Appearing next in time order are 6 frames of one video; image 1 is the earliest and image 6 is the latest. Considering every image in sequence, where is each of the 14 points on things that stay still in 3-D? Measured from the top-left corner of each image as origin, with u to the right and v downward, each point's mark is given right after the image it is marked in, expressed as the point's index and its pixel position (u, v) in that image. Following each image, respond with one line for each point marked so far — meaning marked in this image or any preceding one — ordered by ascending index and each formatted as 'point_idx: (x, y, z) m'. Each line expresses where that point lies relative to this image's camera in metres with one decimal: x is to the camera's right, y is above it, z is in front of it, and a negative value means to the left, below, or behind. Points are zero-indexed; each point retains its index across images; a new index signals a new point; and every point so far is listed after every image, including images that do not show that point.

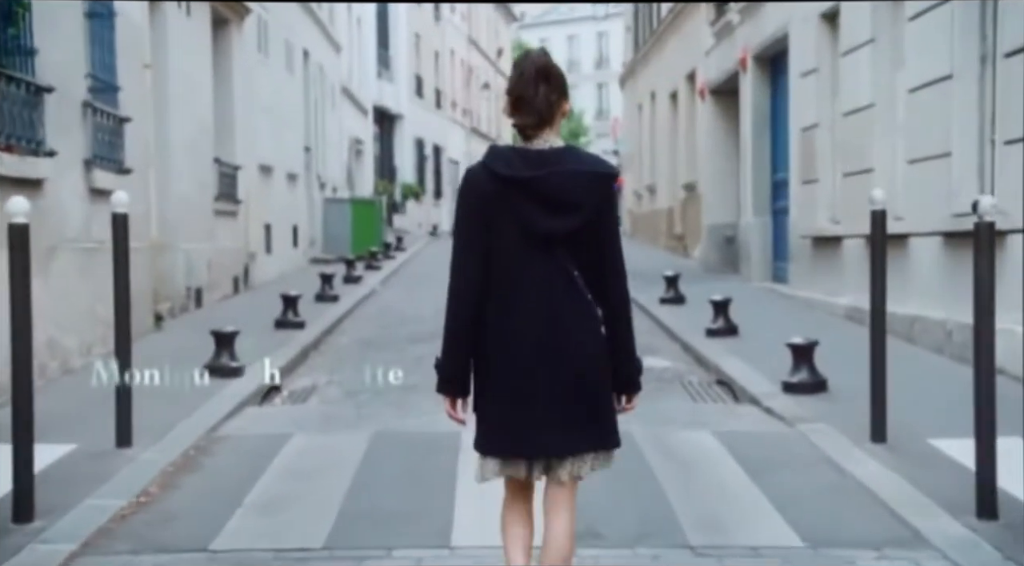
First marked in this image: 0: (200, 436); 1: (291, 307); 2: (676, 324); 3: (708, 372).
0: (-1.8, -0.9, +8.0) m
1: (-2.3, -0.2, +14.1) m
2: (+1.7, -0.4, +14.0) m
3: (+1.6, -0.7, +11.3) m
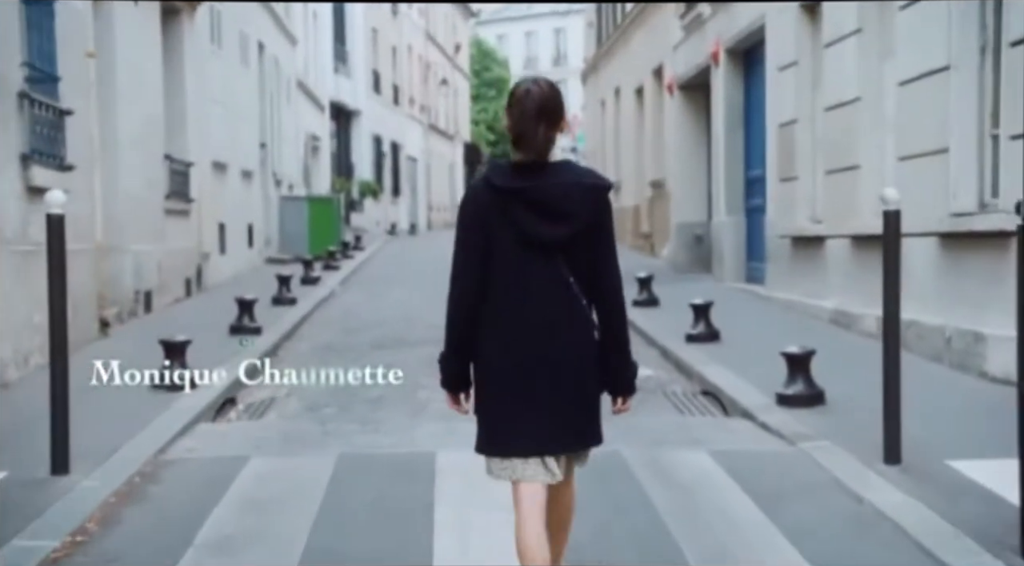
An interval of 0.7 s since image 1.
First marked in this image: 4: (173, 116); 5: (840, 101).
0: (-1.9, -0.9, +7.3) m
1: (-2.6, -0.3, +13.3) m
2: (+1.4, -0.4, +13.4) m
3: (+1.4, -0.8, +10.6) m
4: (-4.2, +2.1, +17.1) m
5: (+3.1, +1.7, +13.0) m
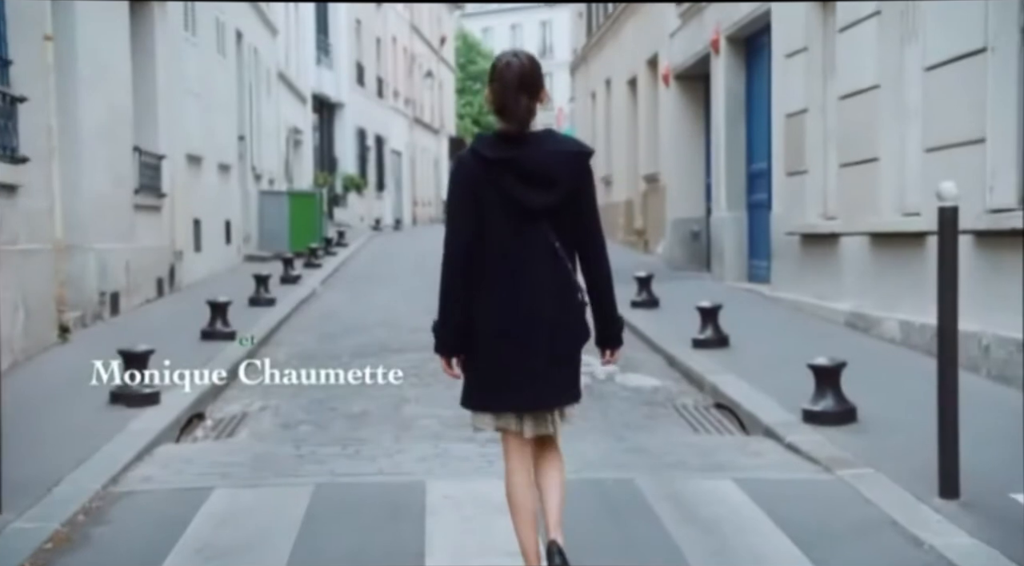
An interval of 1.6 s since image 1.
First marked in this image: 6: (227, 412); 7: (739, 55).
0: (-1.9, -1.0, +6.4) m
1: (-2.6, -0.3, +12.4) m
2: (+1.3, -0.5, +12.5) m
3: (+1.3, -0.8, +9.8) m
4: (-4.3, +2.1, +16.1) m
5: (+3.0, +1.7, +12.1) m
6: (-2.0, -0.9, +9.4) m
7: (+2.9, +2.9, +17.4) m
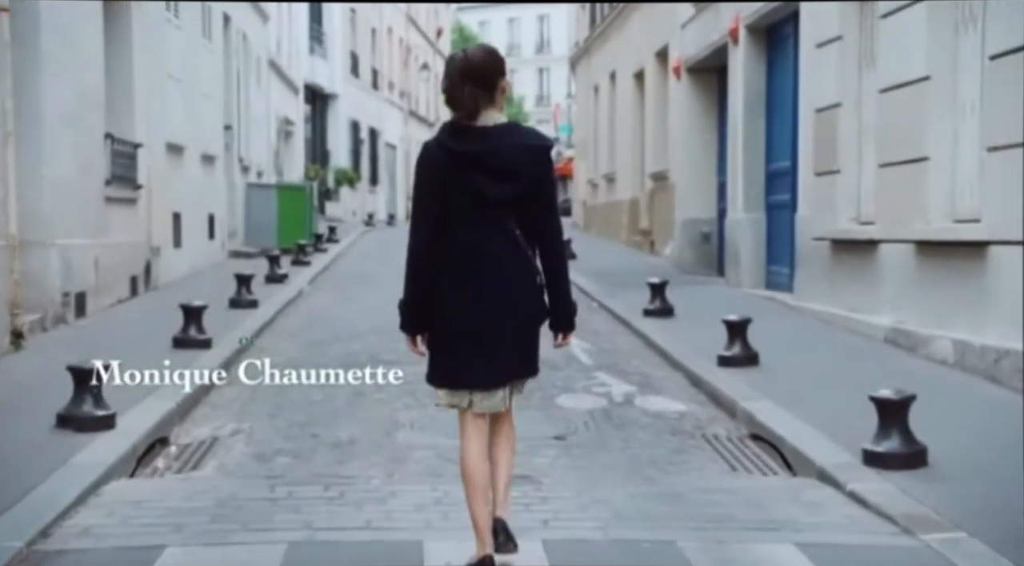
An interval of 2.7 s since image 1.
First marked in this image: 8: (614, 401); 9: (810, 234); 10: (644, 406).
0: (-1.9, -1.0, +5.2) m
1: (-2.6, -0.3, +11.2) m
2: (+1.3, -0.5, +11.3) m
3: (+1.4, -0.9, +8.6) m
4: (-4.3, +2.1, +14.9) m
5: (+3.1, +1.6, +11.0) m
6: (-1.9, -0.9, +8.2) m
7: (+2.9, +2.8, +16.2) m
8: (+0.7, -0.8, +9.1) m
9: (+2.9, +0.5, +13.3) m
10: (+0.9, -0.8, +9.0) m
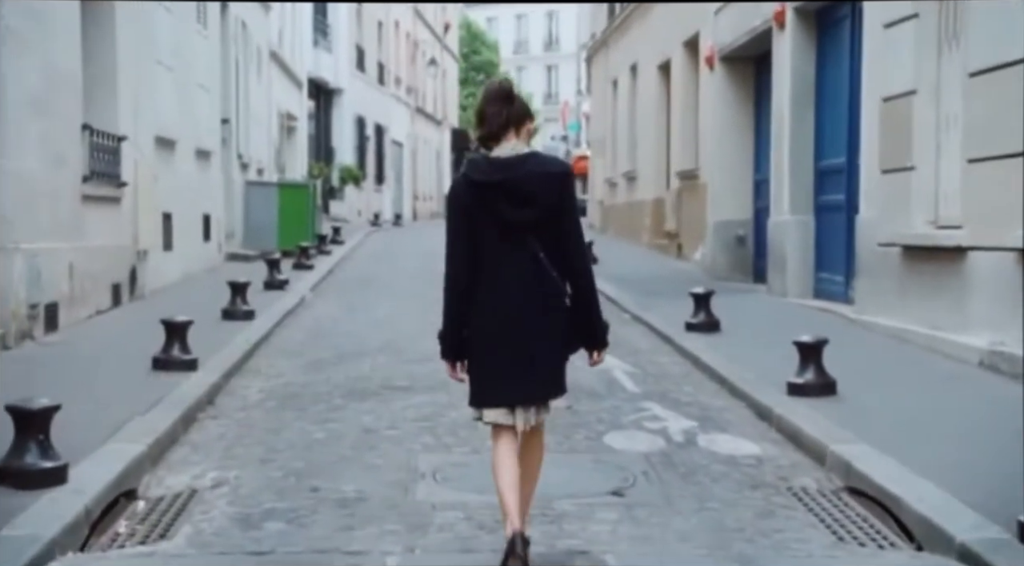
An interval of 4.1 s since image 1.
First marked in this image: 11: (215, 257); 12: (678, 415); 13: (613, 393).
0: (-1.7, -1.1, +3.7) m
1: (-2.4, -0.4, +9.7) m
2: (+1.6, -0.6, +9.8) m
3: (+1.6, -1.0, +7.1) m
4: (-4.1, +2.0, +13.4) m
5: (+3.3, +1.5, +9.4) m
6: (-1.7, -1.0, +6.7) m
7: (+3.2, +2.7, +14.7) m
8: (+0.9, -0.9, +7.6) m
9: (+3.1, +0.4, +11.8) m
10: (+1.1, -0.9, +7.5) m
11: (-4.2, +0.4, +19.4) m
12: (+1.0, -0.8, +8.4) m
13: (+0.7, -0.7, +9.1) m
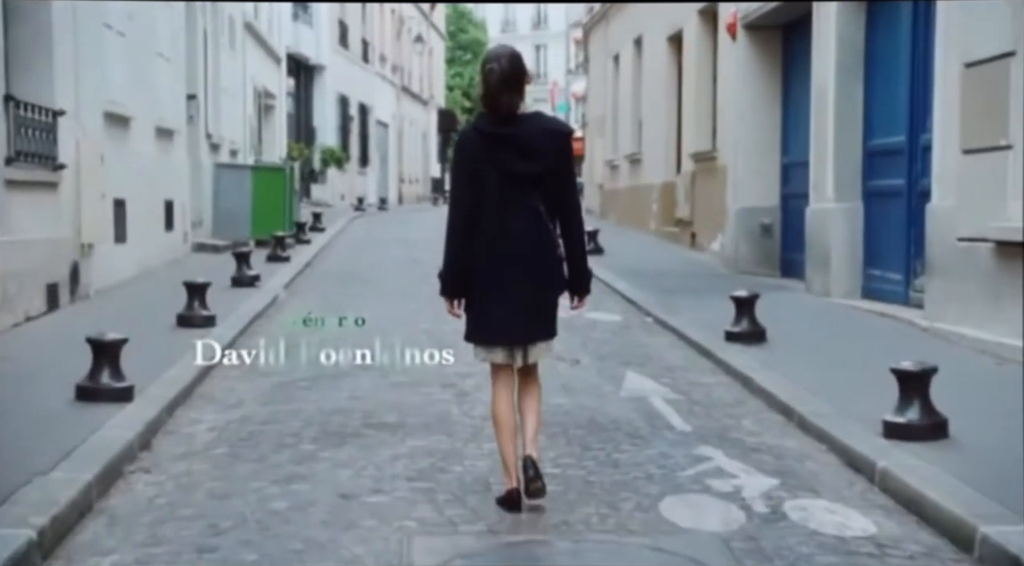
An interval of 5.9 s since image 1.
0: (-1.5, -1.2, +1.7) m
1: (-2.3, -0.4, +7.8) m
2: (+1.7, -0.7, +7.9) m
3: (+1.7, -1.0, +5.2) m
4: (-4.0, +2.0, +11.4) m
5: (+3.4, +1.5, +7.5) m
6: (-1.6, -1.1, +4.8) m
7: (+3.2, +2.7, +12.8) m
8: (+1.0, -1.0, +5.7) m
9: (+3.2, +0.4, +9.9) m
10: (+1.2, -1.0, +5.6) m
11: (-4.2, +0.4, +17.4) m
12: (+1.1, -0.9, +6.5) m
13: (+0.8, -0.8, +7.2) m
